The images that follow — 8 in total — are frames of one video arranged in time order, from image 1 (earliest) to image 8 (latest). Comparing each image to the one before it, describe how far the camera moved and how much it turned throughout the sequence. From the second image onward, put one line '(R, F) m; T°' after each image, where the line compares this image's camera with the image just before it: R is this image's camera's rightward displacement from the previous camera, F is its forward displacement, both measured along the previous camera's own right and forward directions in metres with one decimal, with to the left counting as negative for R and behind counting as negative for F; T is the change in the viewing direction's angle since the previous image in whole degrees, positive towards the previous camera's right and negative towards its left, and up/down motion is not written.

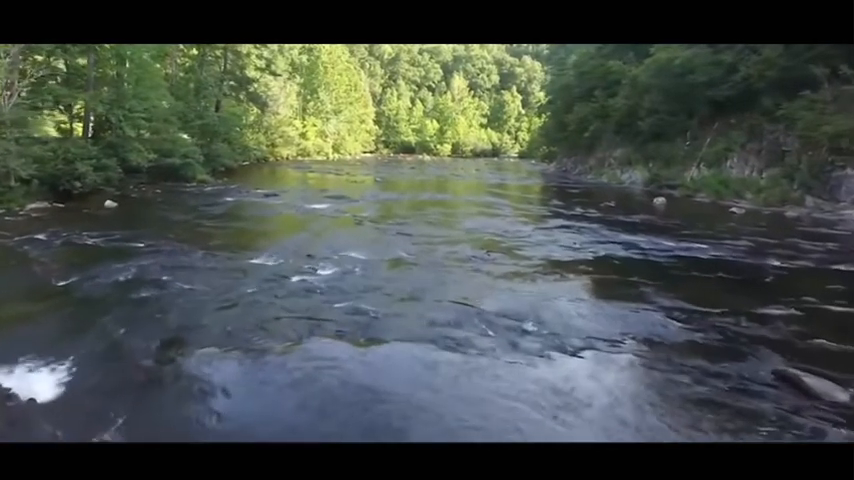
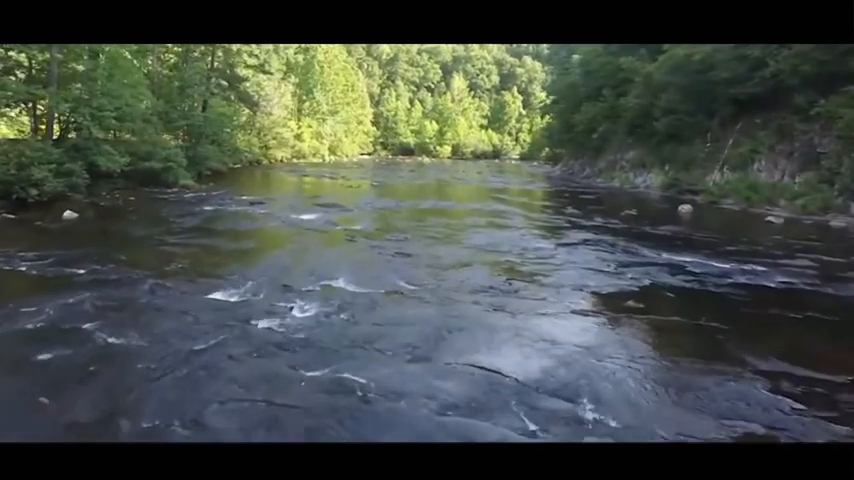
(-0.1, +1.0) m; 0°
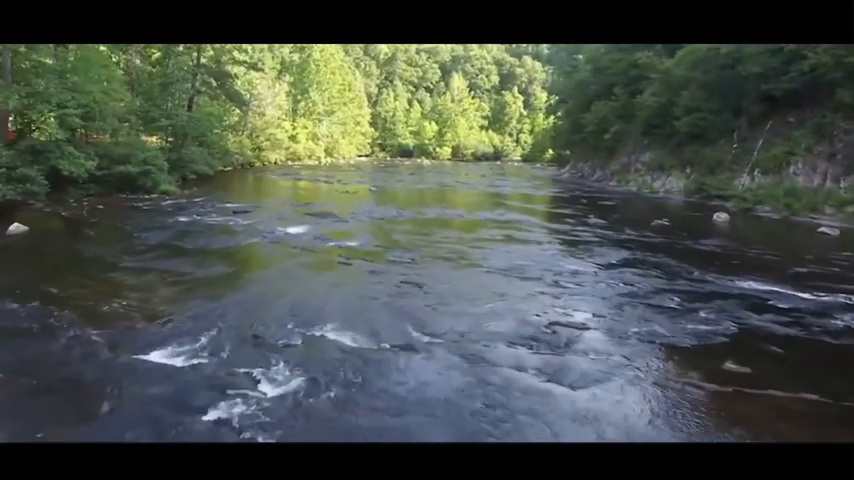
(-0.1, +1.1) m; 0°
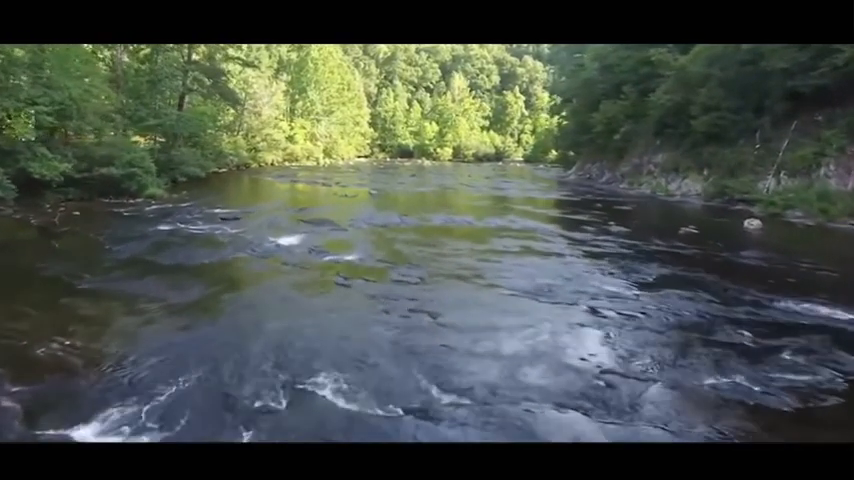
(-0.1, +0.7) m; 0°
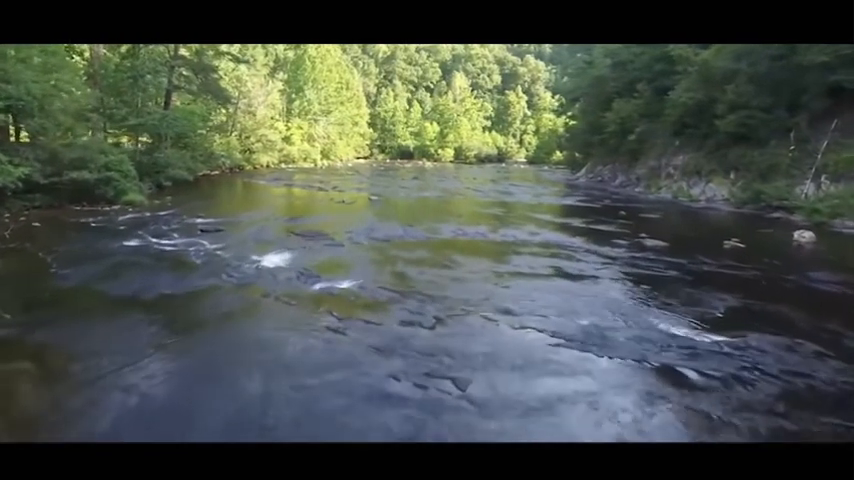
(-0.1, +1.0) m; 0°
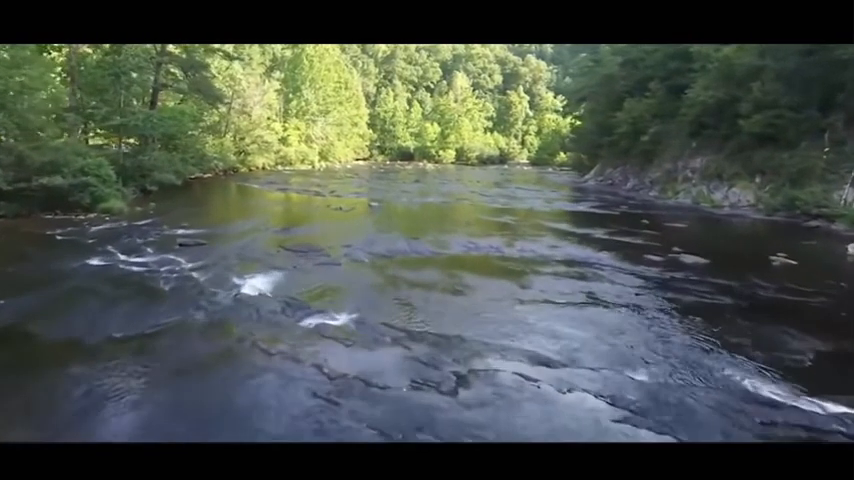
(-0.1, +0.8) m; 0°
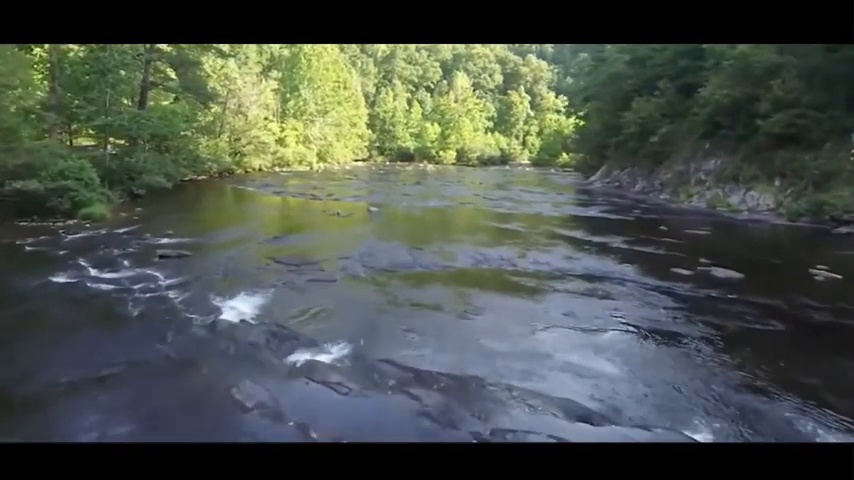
(-0.1, +0.6) m; 0°
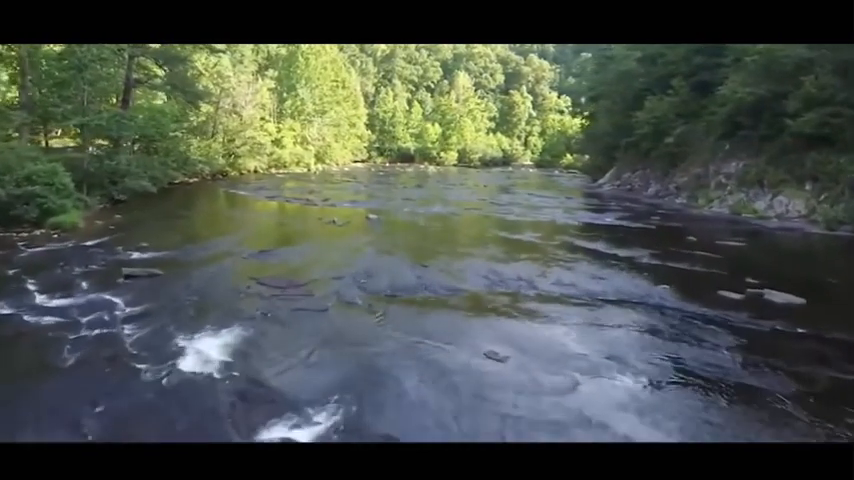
(-0.1, +0.8) m; 0°
